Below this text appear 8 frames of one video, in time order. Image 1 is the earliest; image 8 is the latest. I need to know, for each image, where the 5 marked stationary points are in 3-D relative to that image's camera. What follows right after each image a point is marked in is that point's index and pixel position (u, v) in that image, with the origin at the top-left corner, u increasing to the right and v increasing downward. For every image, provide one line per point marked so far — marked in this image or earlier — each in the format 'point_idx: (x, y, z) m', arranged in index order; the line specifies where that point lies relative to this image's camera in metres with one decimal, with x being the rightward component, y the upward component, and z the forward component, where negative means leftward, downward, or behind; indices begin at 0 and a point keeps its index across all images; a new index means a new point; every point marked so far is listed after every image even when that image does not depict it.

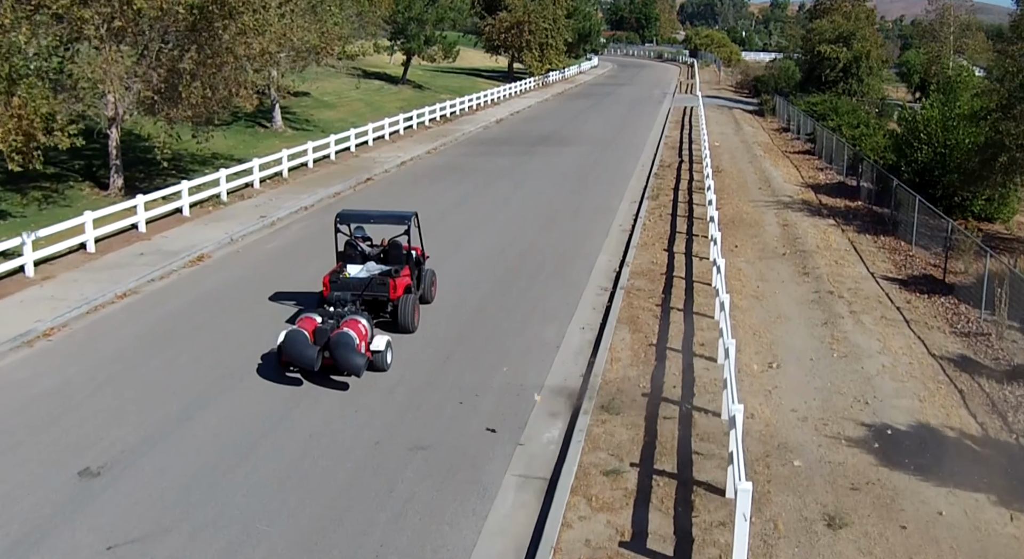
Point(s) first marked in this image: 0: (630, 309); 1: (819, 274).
0: (+1.8, -0.4, +14.2) m
1: (+5.3, +0.1, +16.3) m
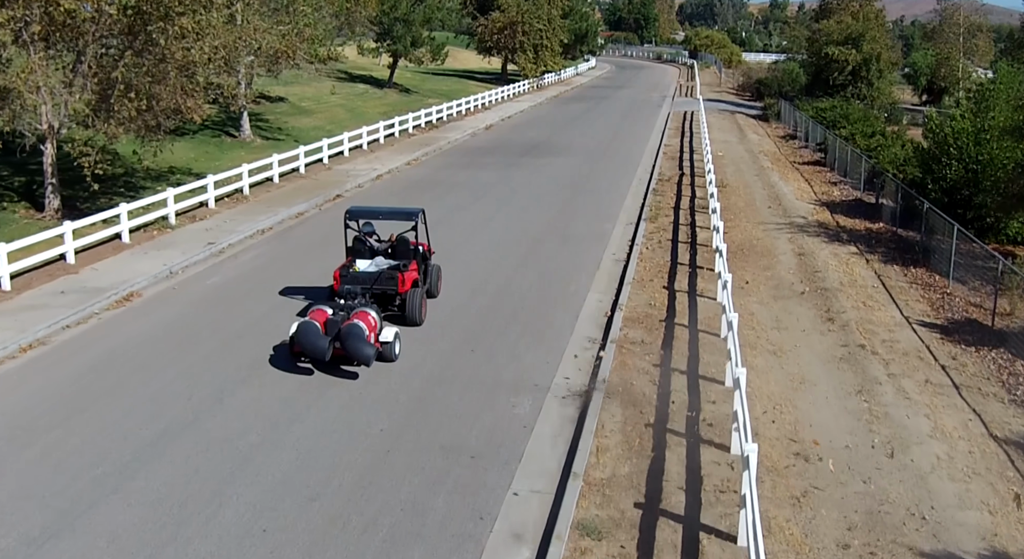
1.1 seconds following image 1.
0: (+1.4, -1.1, +11.8) m
1: (+4.9, -0.6, +13.9) m
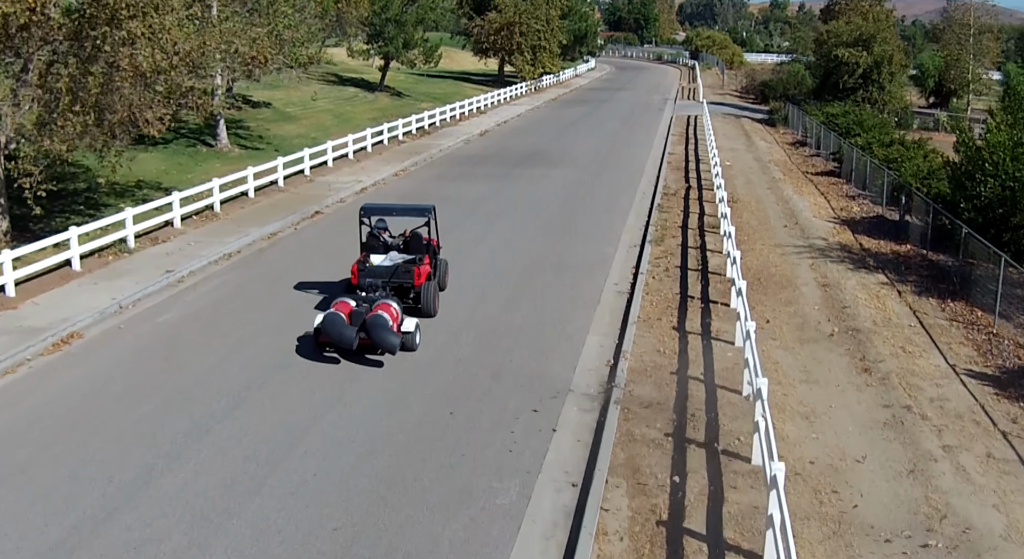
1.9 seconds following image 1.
0: (+1.2, -1.7, +10.0) m
1: (+4.8, -1.2, +12.1) m
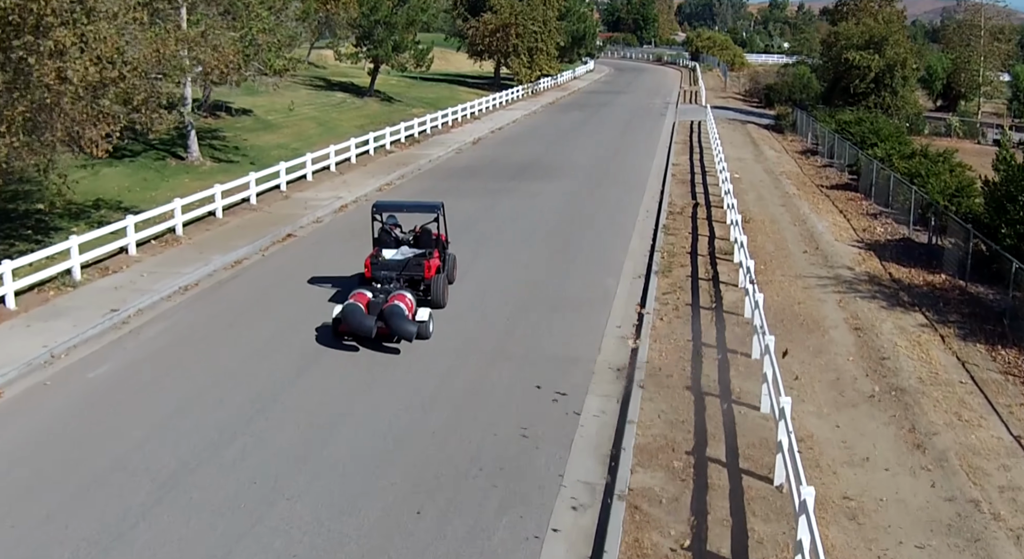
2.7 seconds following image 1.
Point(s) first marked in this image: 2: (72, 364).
0: (+1.1, -2.3, +8.0) m
1: (+4.6, -1.8, +10.1) m
2: (-6.3, -1.2, +13.4) m
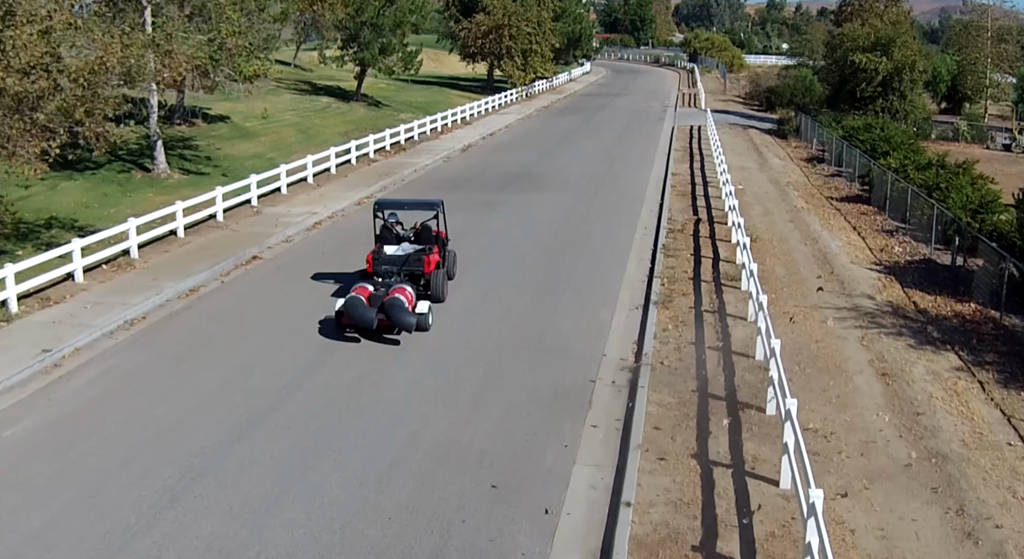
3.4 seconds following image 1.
0: (+0.8, -2.8, +6.3) m
1: (+4.3, -2.3, +8.4) m
2: (-6.5, -1.7, +11.7) m
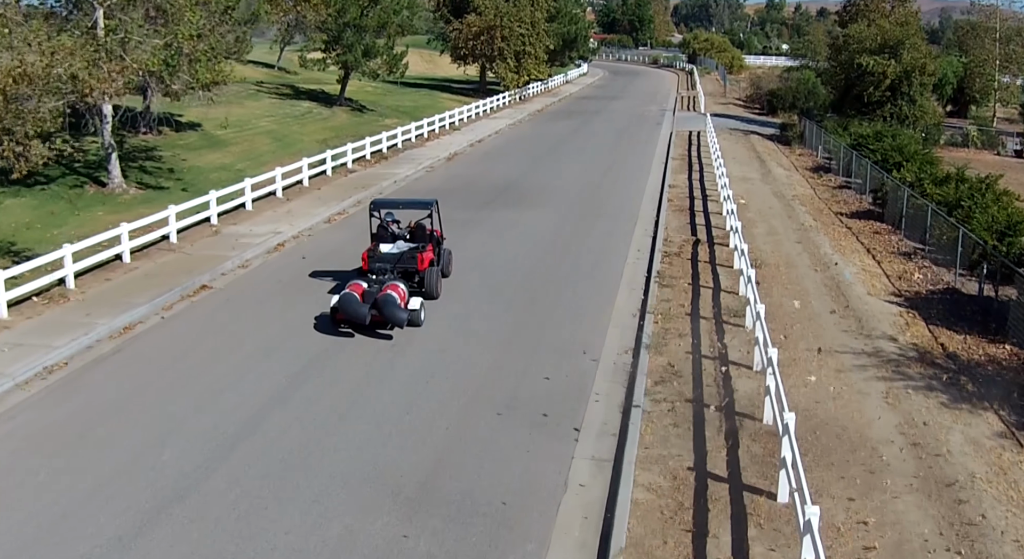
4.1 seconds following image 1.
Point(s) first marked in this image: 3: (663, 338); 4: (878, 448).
0: (+0.4, -3.4, +4.4) m
1: (+3.9, -2.9, +6.5) m
2: (-6.9, -2.3, +9.8) m
3: (+2.2, -0.9, +13.6) m
4: (+3.9, -1.8, +10.1) m
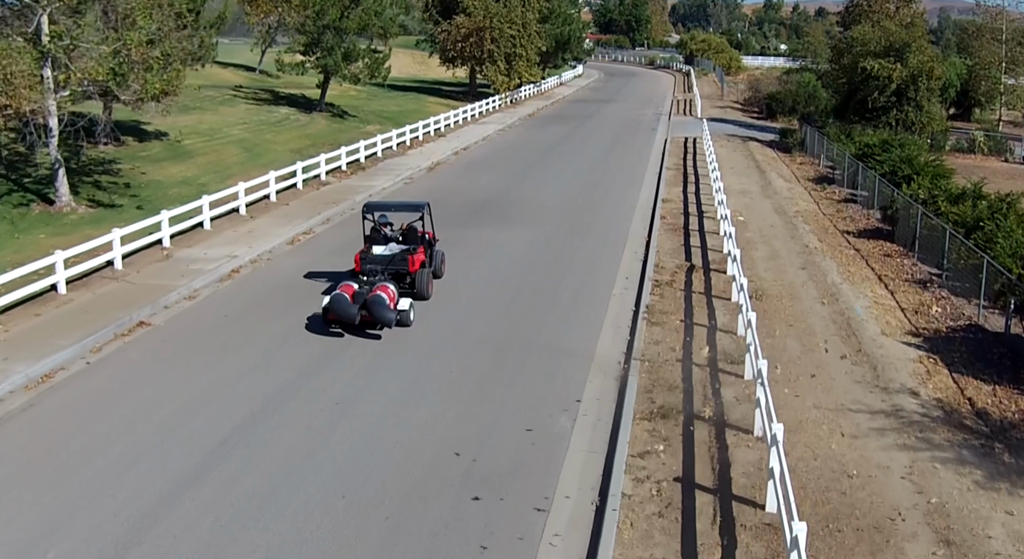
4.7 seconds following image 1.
0: (0.0, -4.0, +2.7) m
1: (+3.5, -3.4, +4.8) m
2: (-7.4, -2.9, +8.1) m
3: (+1.7, -1.4, +11.9) m
4: (+3.5, -2.4, +8.3) m
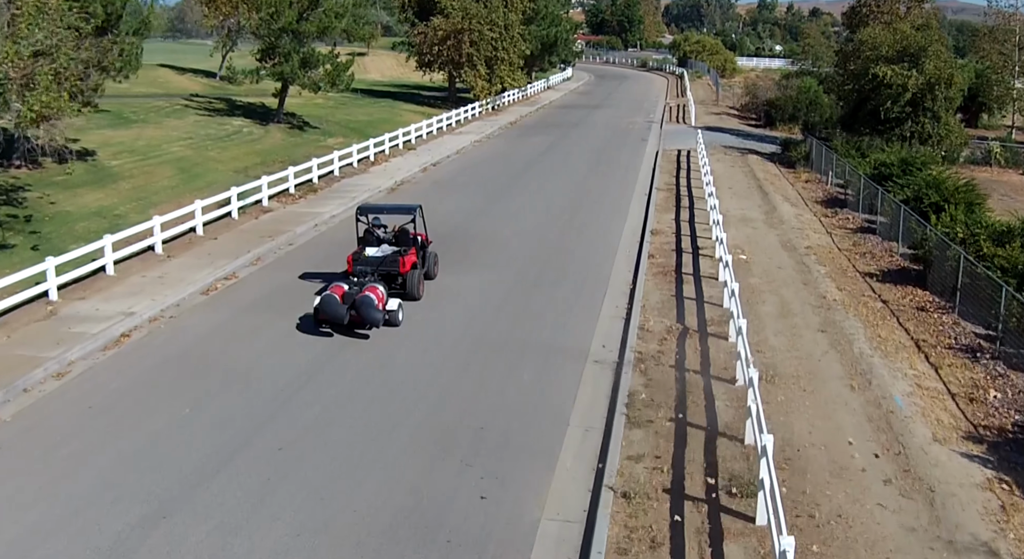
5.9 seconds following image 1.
0: (-0.7, -5.0, -0.7) m
1: (+2.8, -4.5, +1.5) m
2: (-8.0, -3.9, +4.7) m
3: (+1.0, -2.5, +8.6) m
4: (+2.8, -3.4, +5.0) m
